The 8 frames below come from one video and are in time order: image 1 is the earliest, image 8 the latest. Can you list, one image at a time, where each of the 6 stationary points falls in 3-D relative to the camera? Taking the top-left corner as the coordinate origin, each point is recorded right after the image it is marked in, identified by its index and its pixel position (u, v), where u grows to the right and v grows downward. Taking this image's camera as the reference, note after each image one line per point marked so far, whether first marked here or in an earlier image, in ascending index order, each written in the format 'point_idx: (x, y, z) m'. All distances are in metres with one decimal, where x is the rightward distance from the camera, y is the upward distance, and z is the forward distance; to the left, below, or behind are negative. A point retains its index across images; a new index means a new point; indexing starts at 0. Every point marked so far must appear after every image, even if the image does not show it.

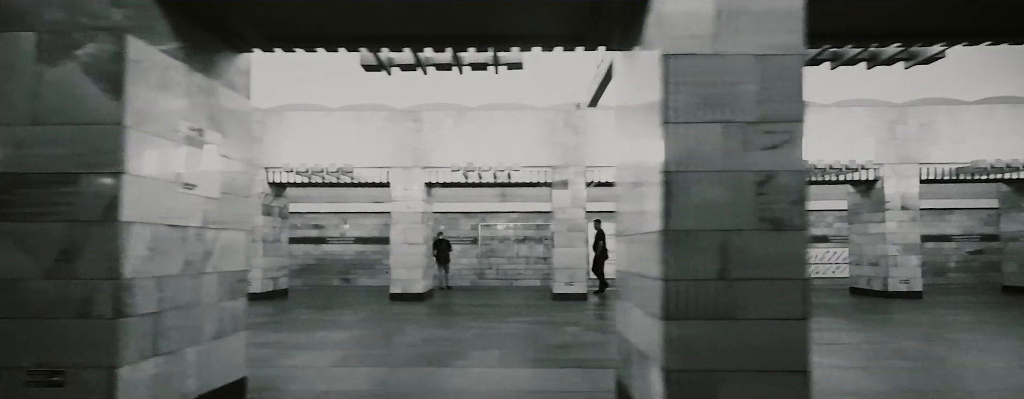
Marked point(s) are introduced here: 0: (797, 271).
0: (+1.8, -0.5, +4.1) m
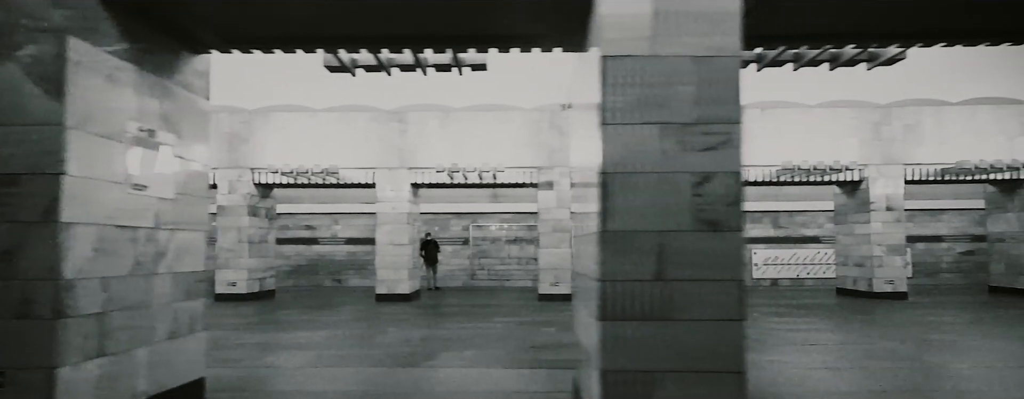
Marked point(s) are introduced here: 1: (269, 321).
0: (+1.4, -0.5, +4.1) m
1: (-5.2, -2.7, +14.1) m
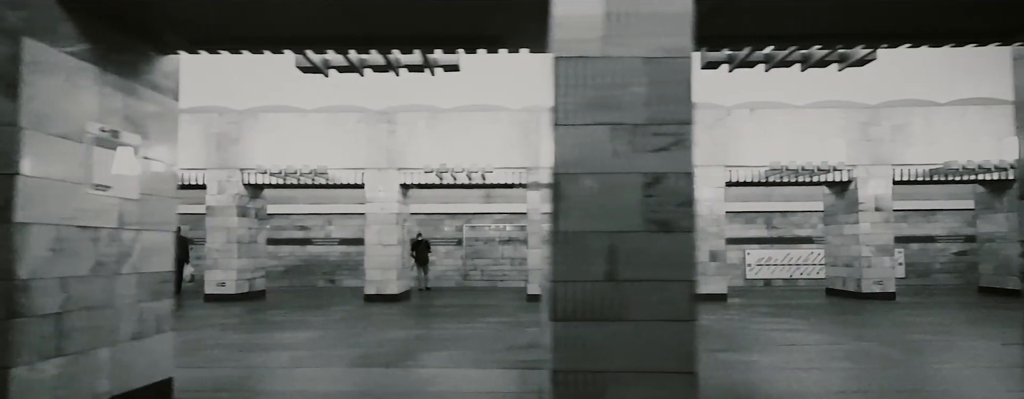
0: (+1.1, -0.5, +4.1) m
1: (-5.5, -2.7, +14.1) m
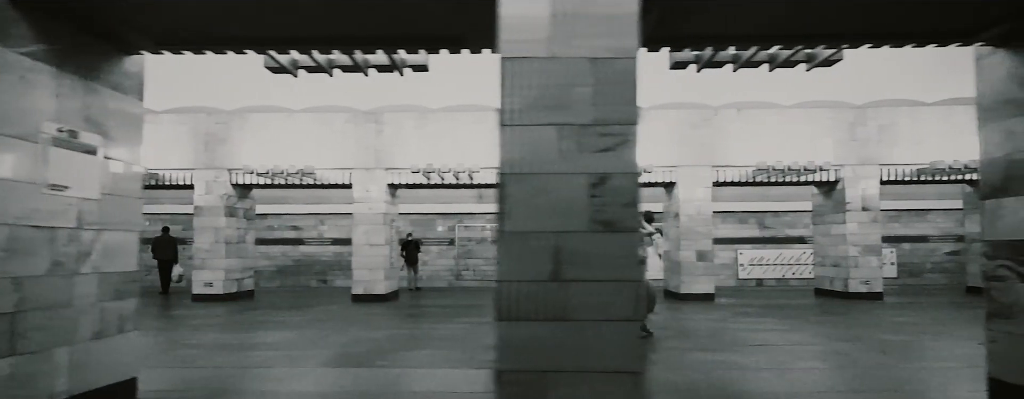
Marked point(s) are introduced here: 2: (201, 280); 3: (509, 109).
0: (+0.7, -0.5, +4.1) m
1: (-5.8, -2.7, +14.1) m
2: (-8.4, -2.2, +17.5) m
3: (0.0, +0.6, +4.2) m
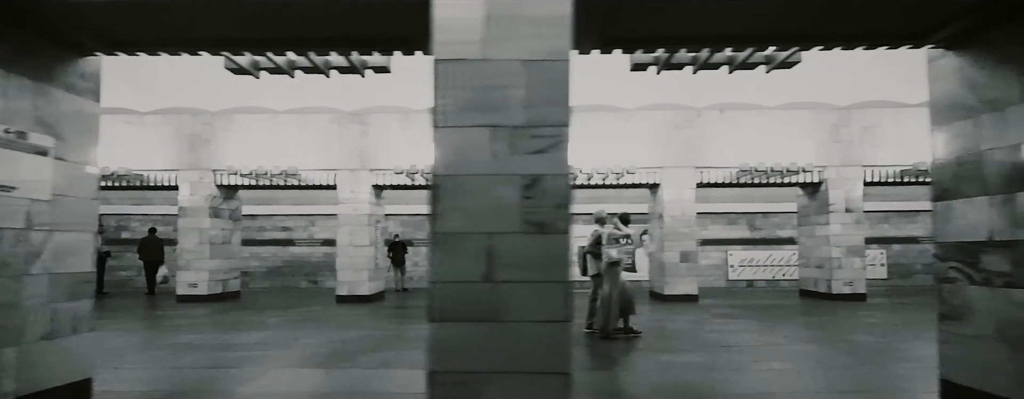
0: (+0.3, -0.5, +4.1) m
1: (-6.2, -2.7, +14.1) m
2: (-8.8, -2.2, +17.5) m
3: (-0.4, +0.6, +4.2) m
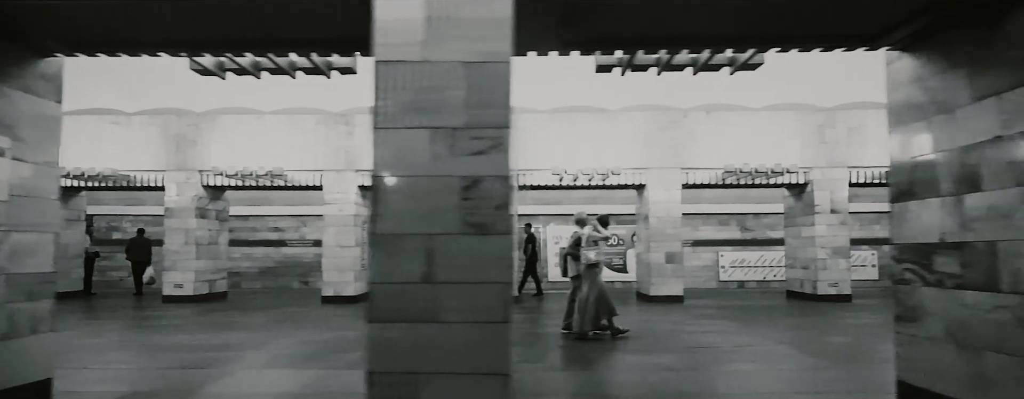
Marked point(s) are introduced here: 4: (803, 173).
0: (-0.1, -0.5, +4.2) m
1: (-6.6, -2.7, +14.2) m
2: (-9.2, -2.2, +17.5) m
3: (-0.8, +0.6, +4.2) m
4: (+7.8, +0.7, +17.4) m
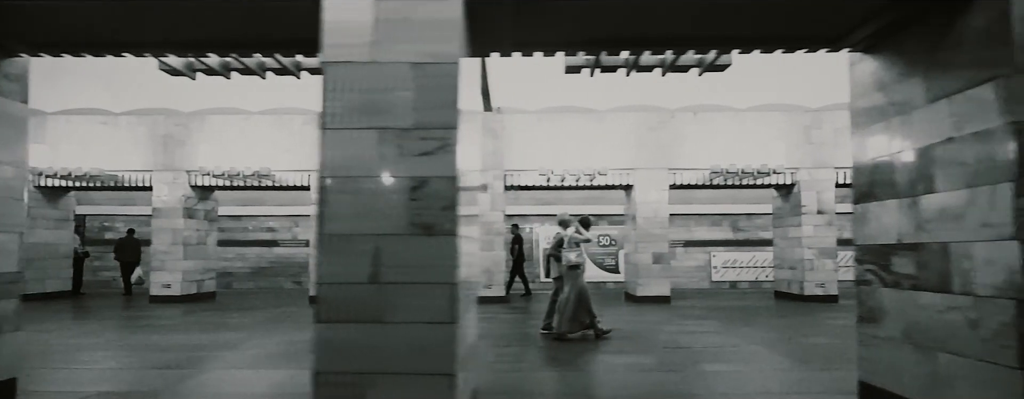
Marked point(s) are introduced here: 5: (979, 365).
0: (-0.4, -0.5, +4.2) m
1: (-7.0, -2.7, +14.2) m
2: (-9.6, -2.2, +17.5) m
3: (-1.2, +0.6, +4.2) m
4: (+7.5, +0.7, +17.4) m
5: (+3.2, -1.1, +4.5) m
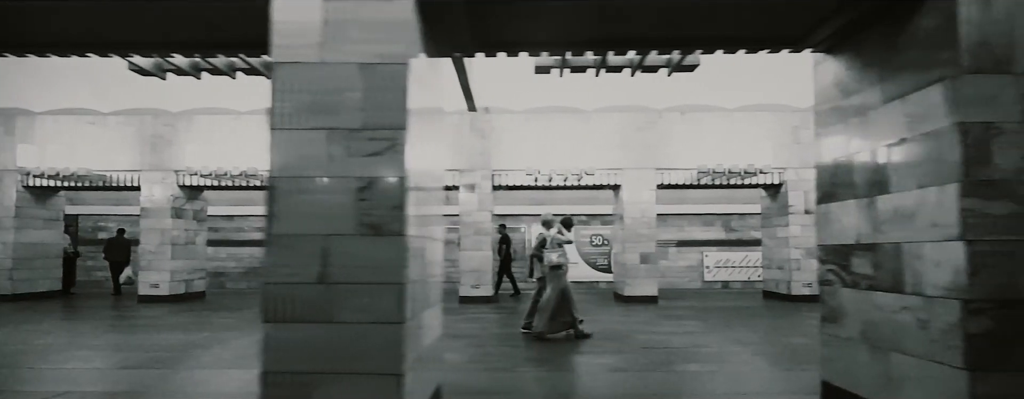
0: (-0.8, -0.5, +4.2) m
1: (-7.3, -2.7, +14.2) m
2: (-9.9, -2.2, +17.5) m
3: (-1.5, +0.6, +4.2) m
4: (+7.1, +0.7, +17.4) m
5: (+2.9, -1.1, +4.5) m
